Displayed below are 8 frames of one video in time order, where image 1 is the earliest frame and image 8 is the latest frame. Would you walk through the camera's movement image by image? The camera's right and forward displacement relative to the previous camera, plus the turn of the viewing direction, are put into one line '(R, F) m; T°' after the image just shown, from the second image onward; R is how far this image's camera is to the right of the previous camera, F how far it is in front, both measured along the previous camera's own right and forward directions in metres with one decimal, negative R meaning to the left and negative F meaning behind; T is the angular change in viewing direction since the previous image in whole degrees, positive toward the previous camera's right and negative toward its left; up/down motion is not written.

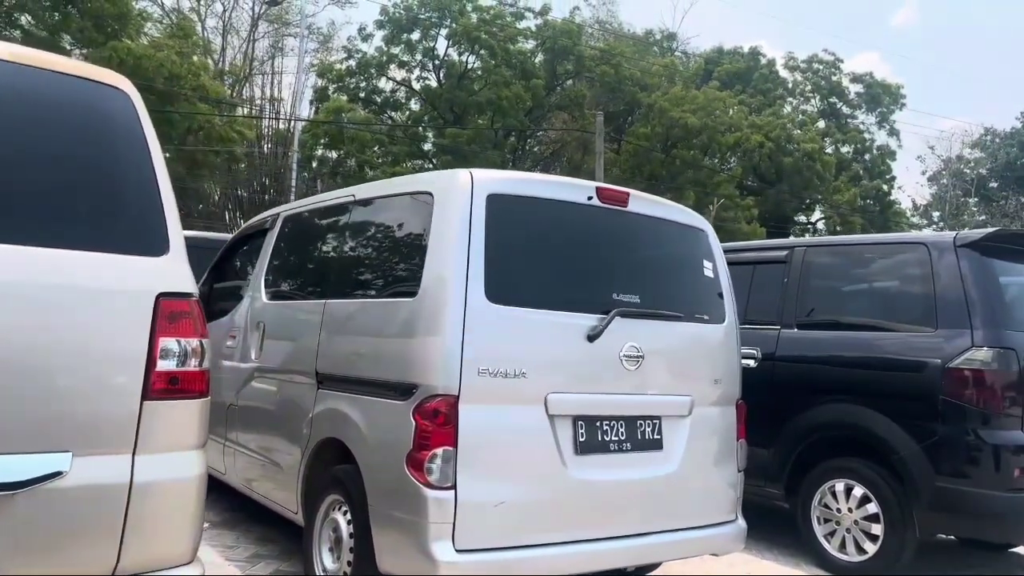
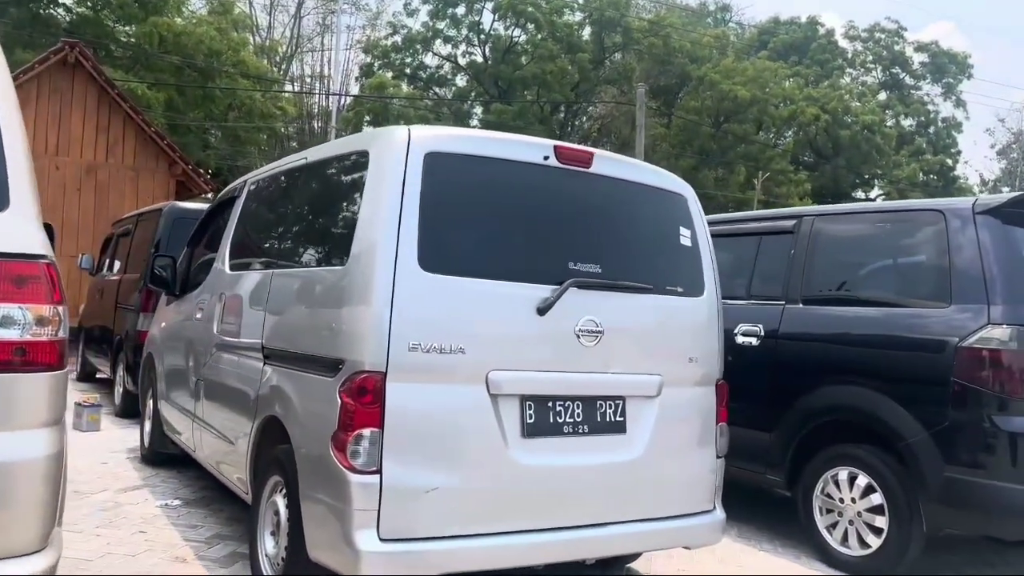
(+0.4, +0.3) m; -4°
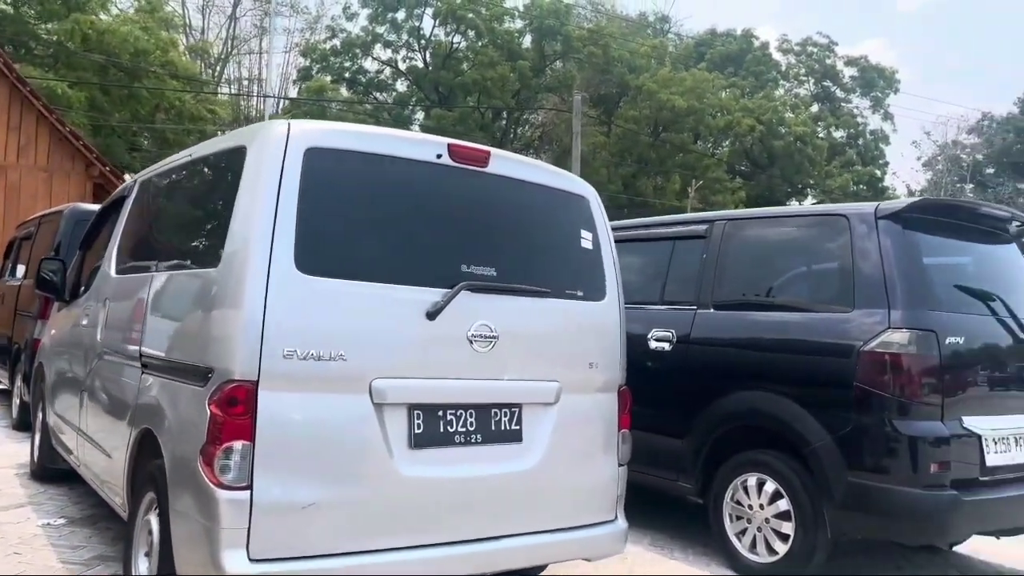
(+0.2, +0.1) m; +4°
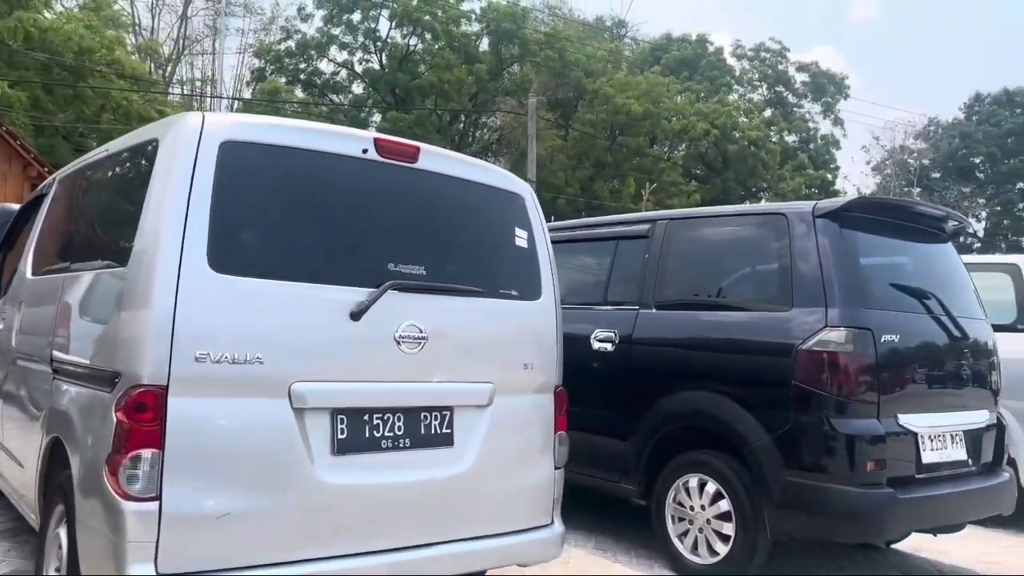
(+0.1, +0.1) m; +3°
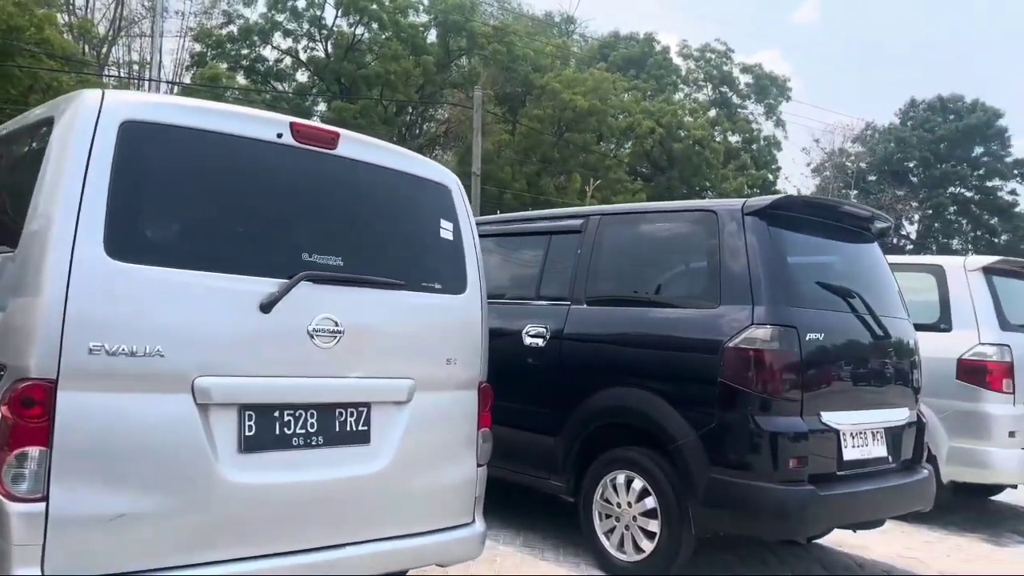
(+0.1, +0.1) m; +4°
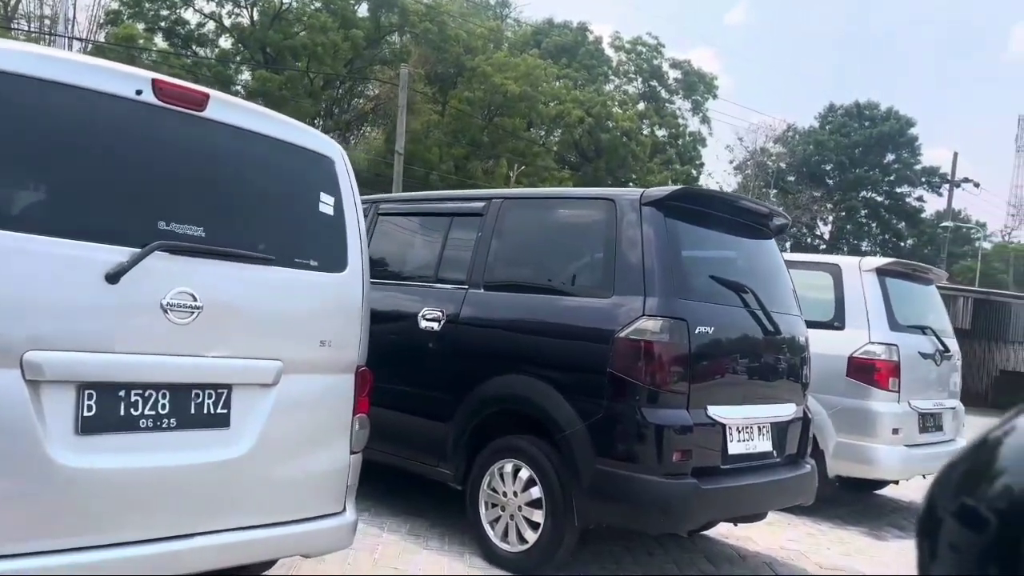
(+0.2, +0.1) m; +5°
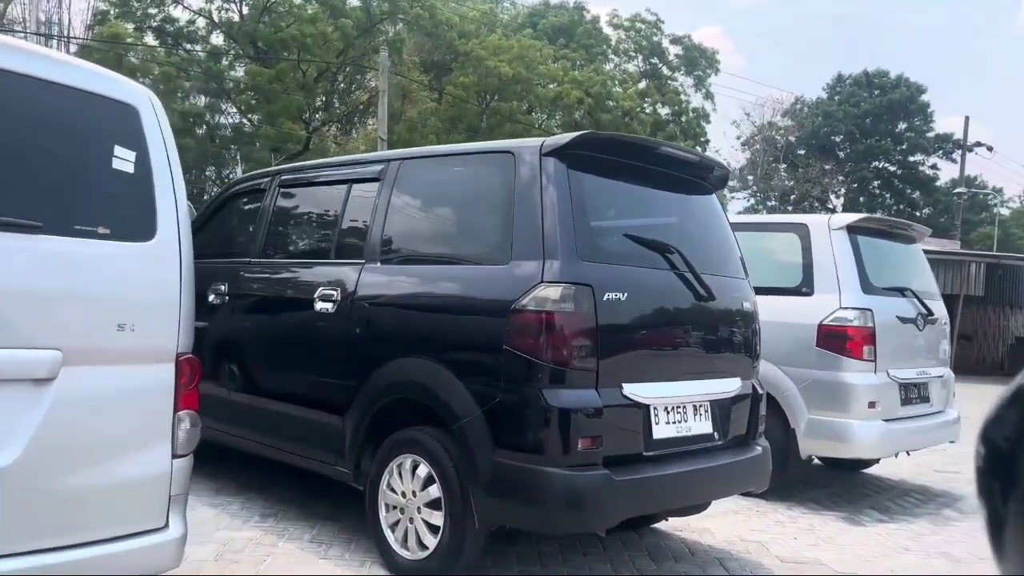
(+0.5, +0.5) m; -1°
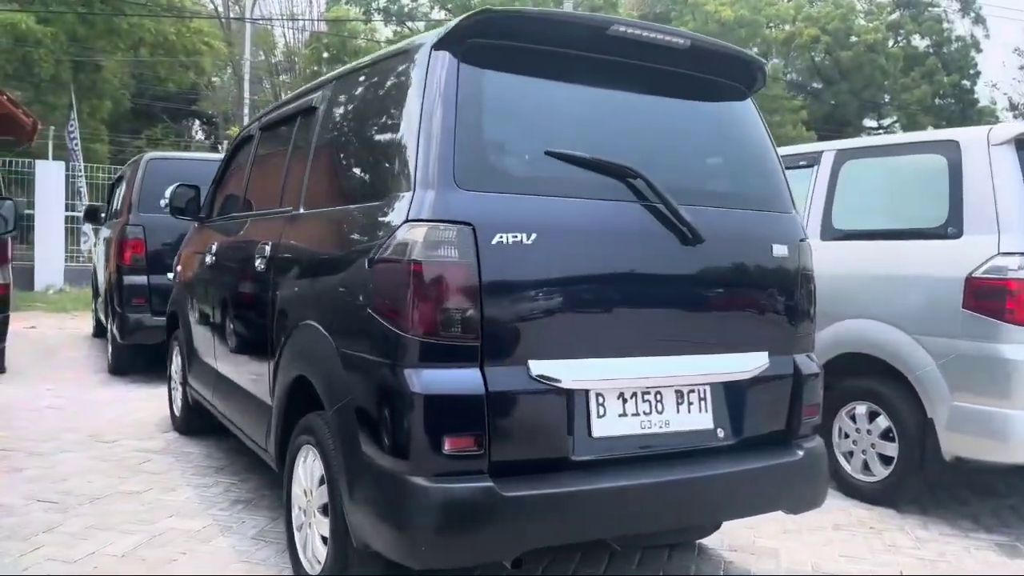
(+1.1, +1.1) m; -17°
